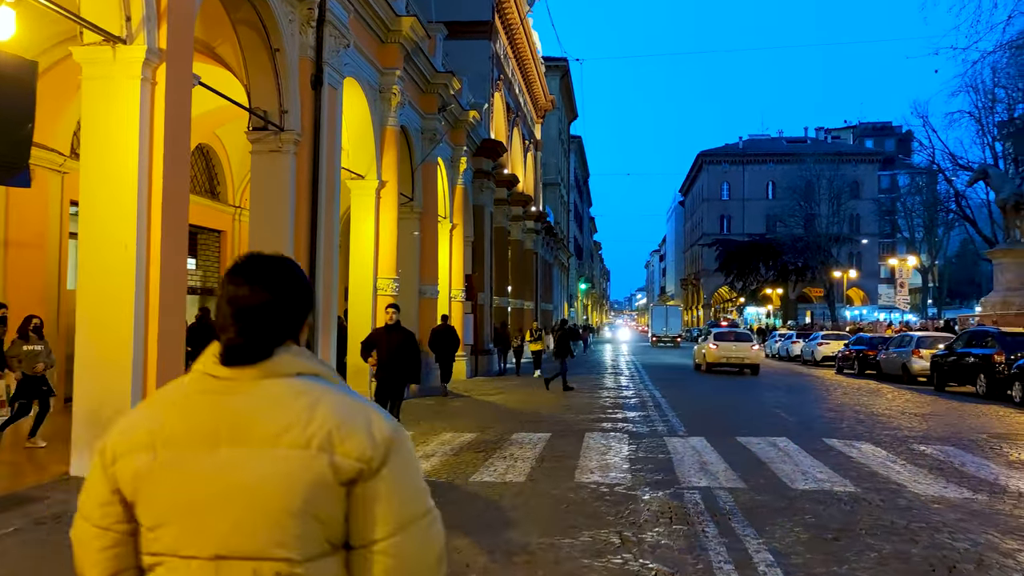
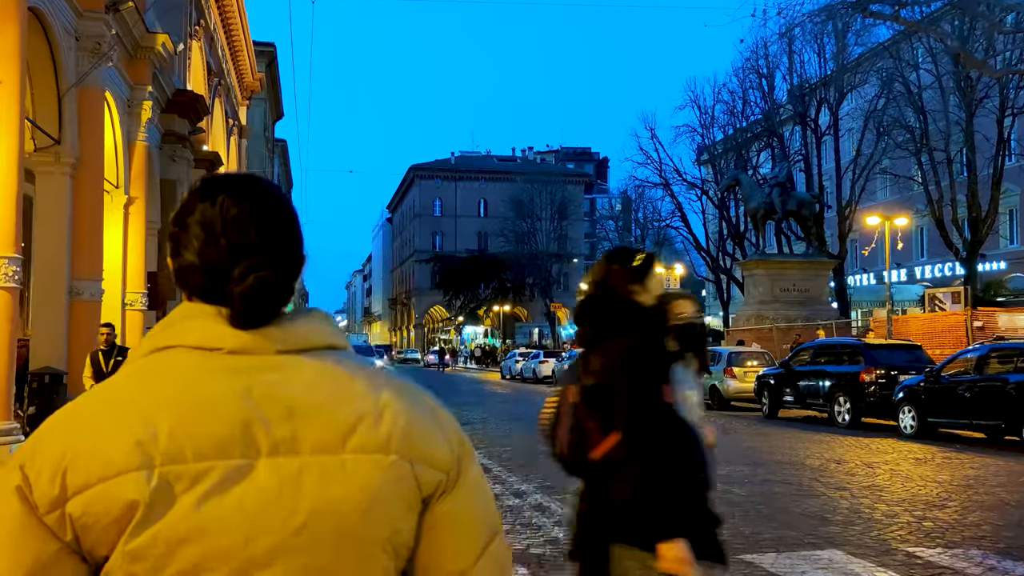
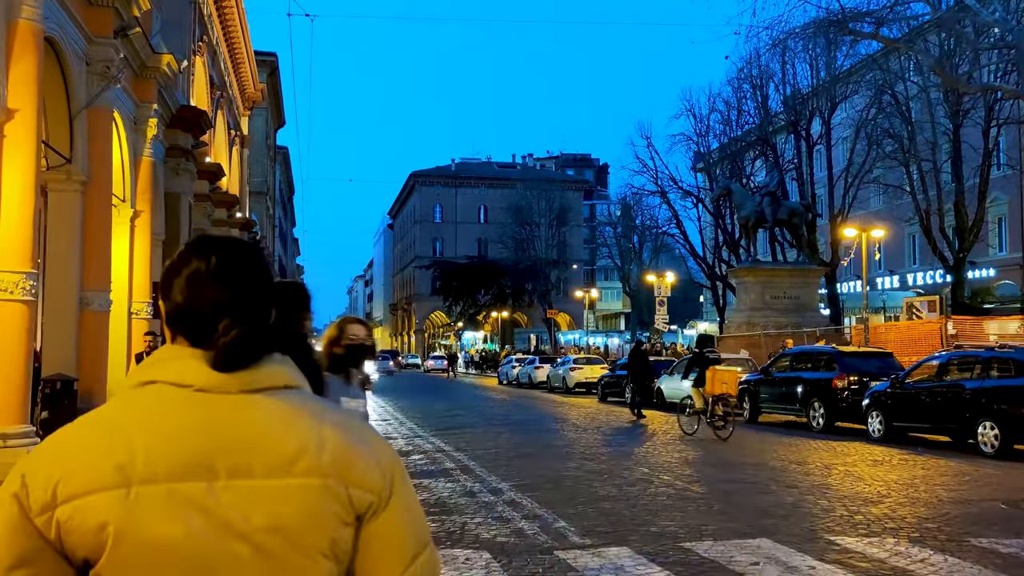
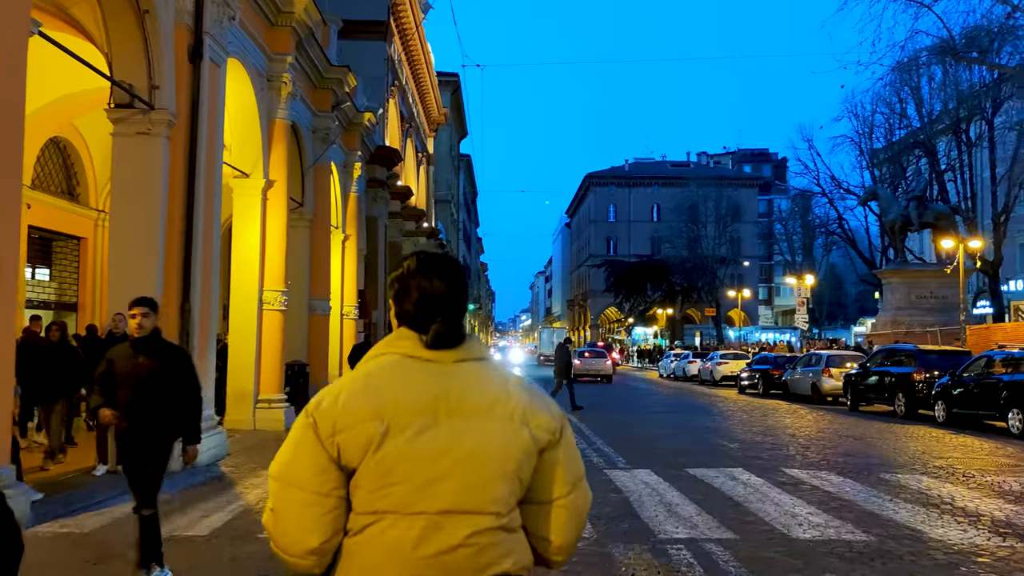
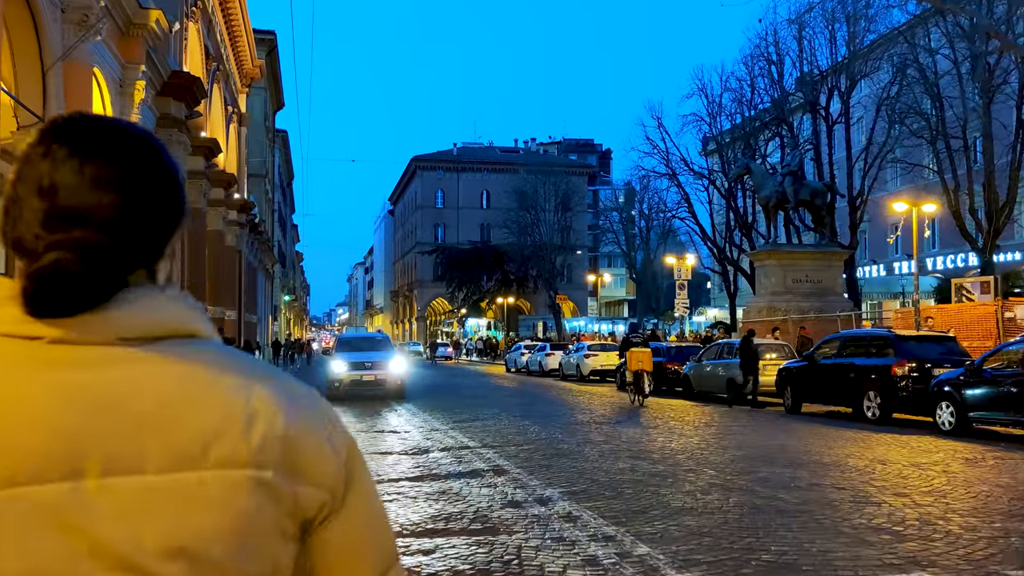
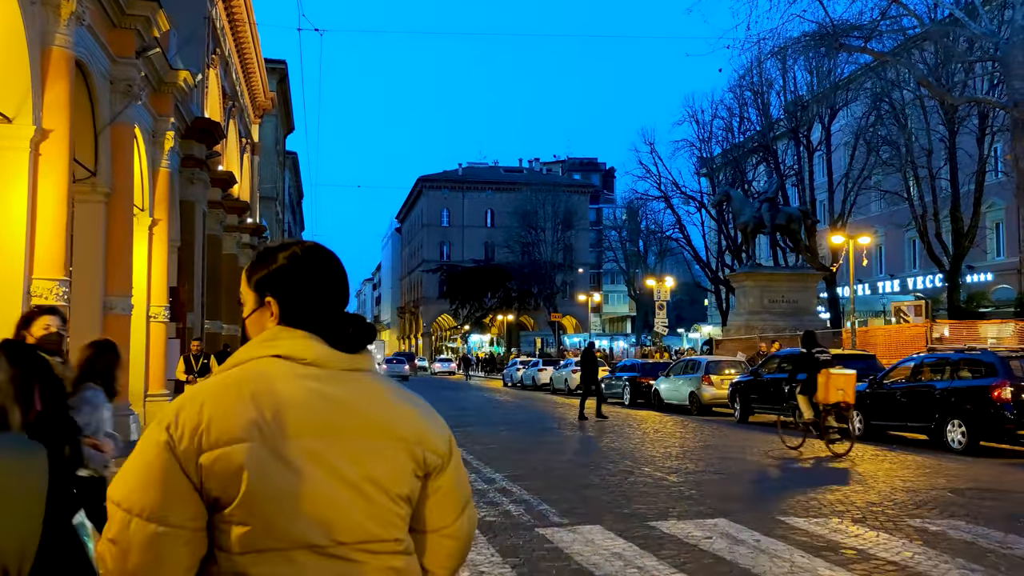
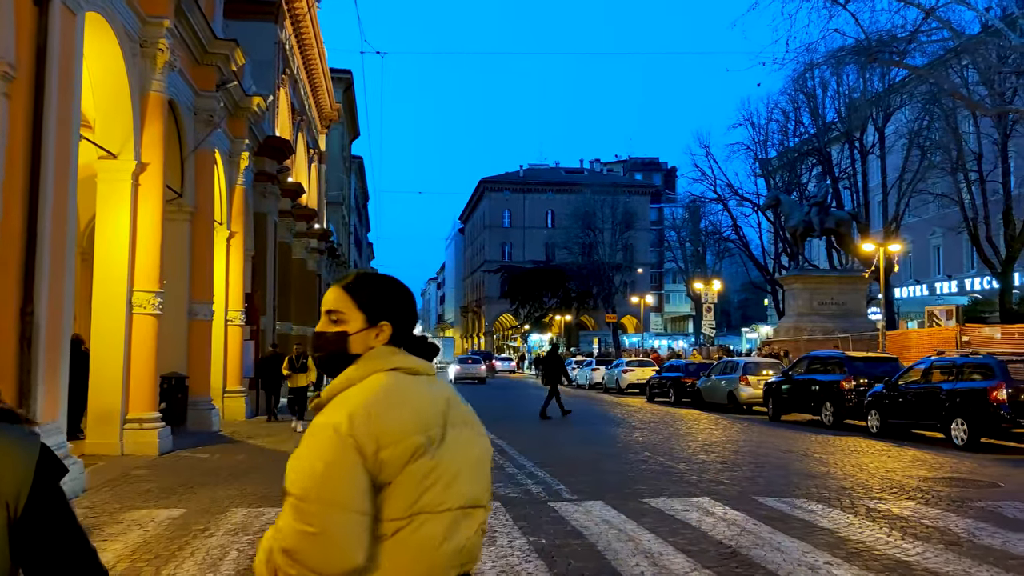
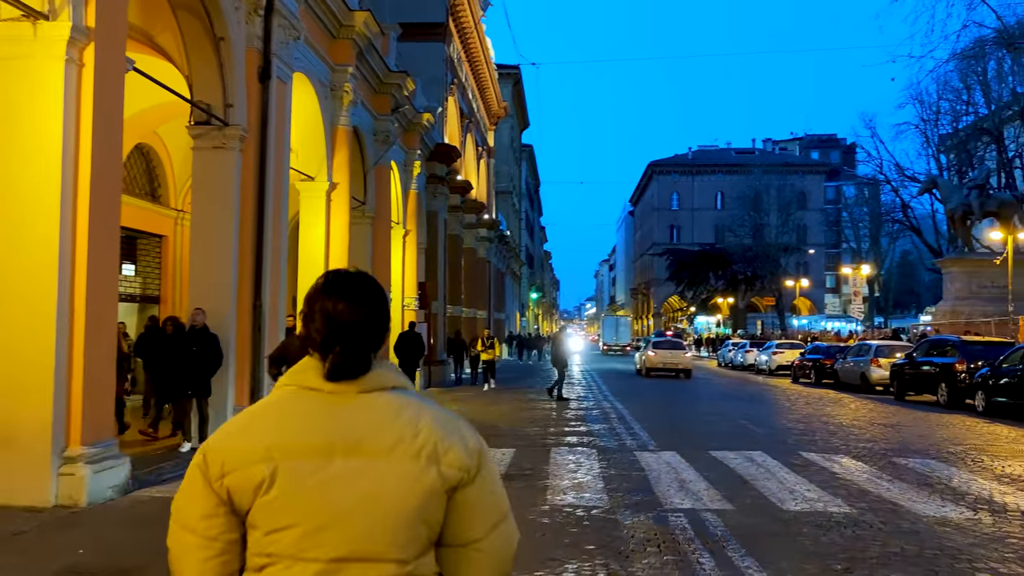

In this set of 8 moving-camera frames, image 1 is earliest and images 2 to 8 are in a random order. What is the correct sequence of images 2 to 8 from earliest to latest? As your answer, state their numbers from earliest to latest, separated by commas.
8, 4, 7, 6, 3, 2, 5
